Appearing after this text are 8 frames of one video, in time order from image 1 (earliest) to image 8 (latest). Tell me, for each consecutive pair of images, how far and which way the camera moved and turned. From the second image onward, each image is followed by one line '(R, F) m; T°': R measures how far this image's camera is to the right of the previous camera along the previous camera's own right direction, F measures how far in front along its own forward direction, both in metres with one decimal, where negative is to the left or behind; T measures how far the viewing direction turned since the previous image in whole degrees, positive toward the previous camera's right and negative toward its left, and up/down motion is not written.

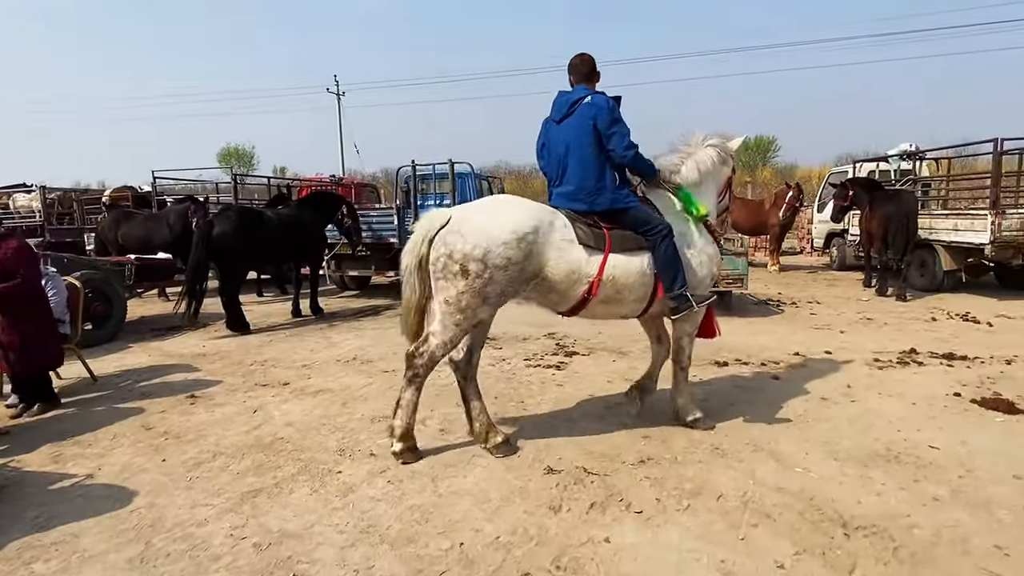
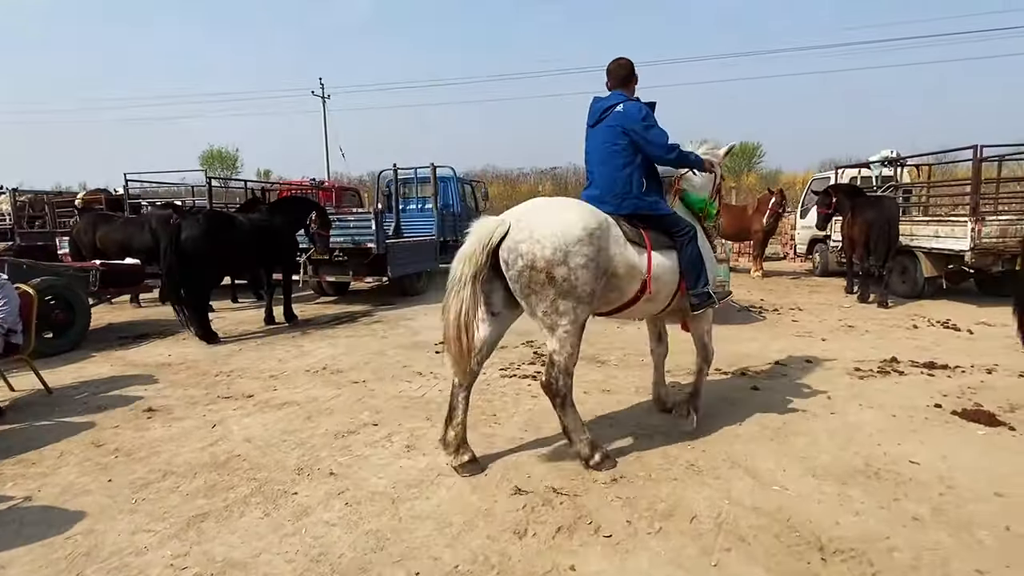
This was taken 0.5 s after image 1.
(+0.1, +0.2) m; +1°
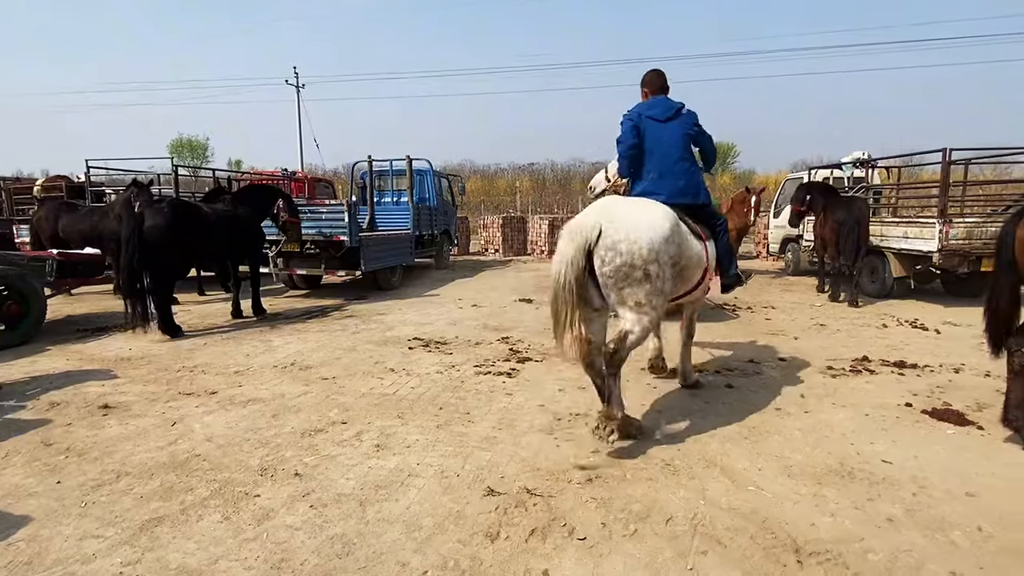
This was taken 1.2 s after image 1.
(0.0, +0.1) m; +2°
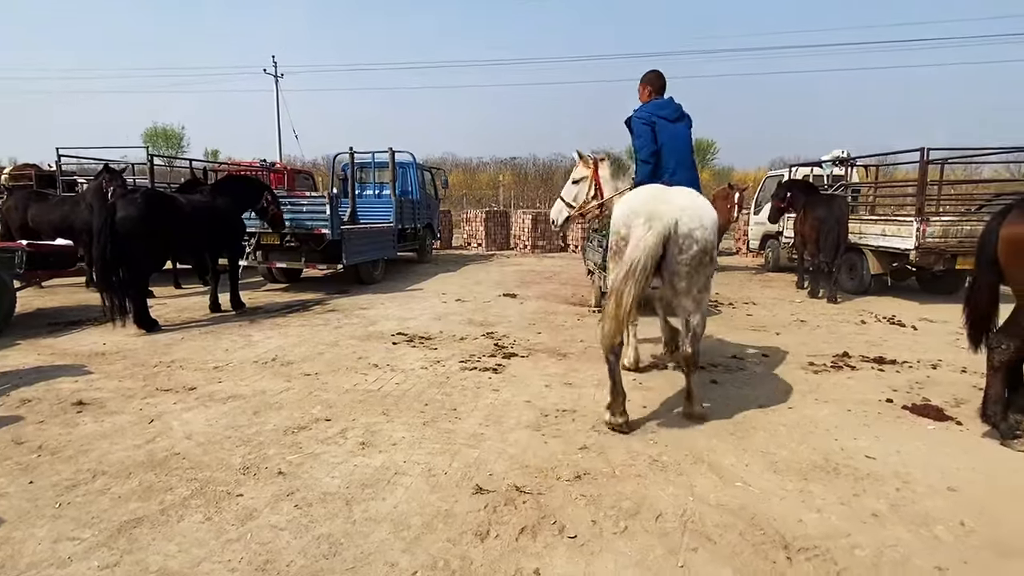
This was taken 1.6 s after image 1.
(-0.1, 0.0) m; +2°
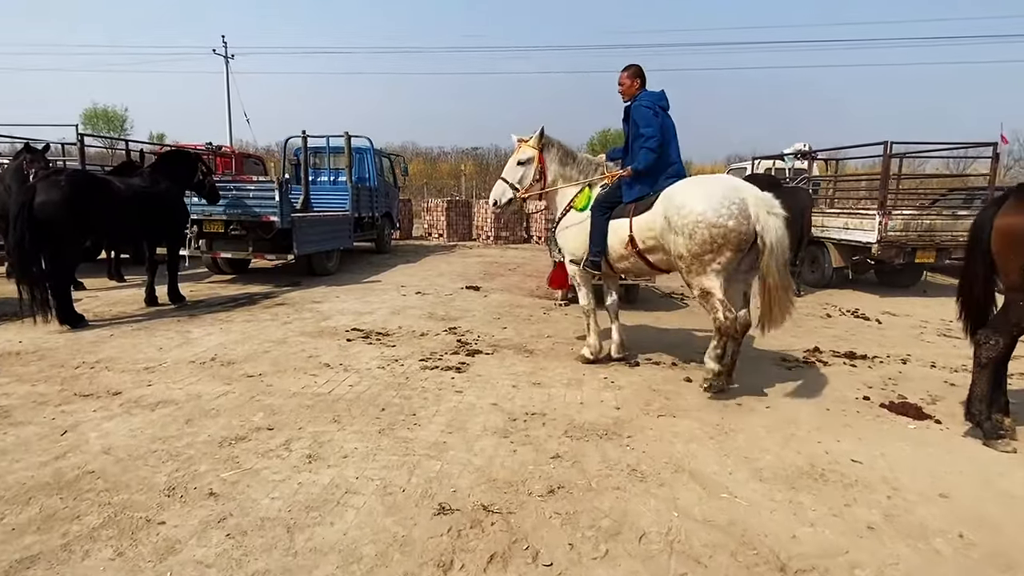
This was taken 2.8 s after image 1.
(0.0, +0.4) m; +4°
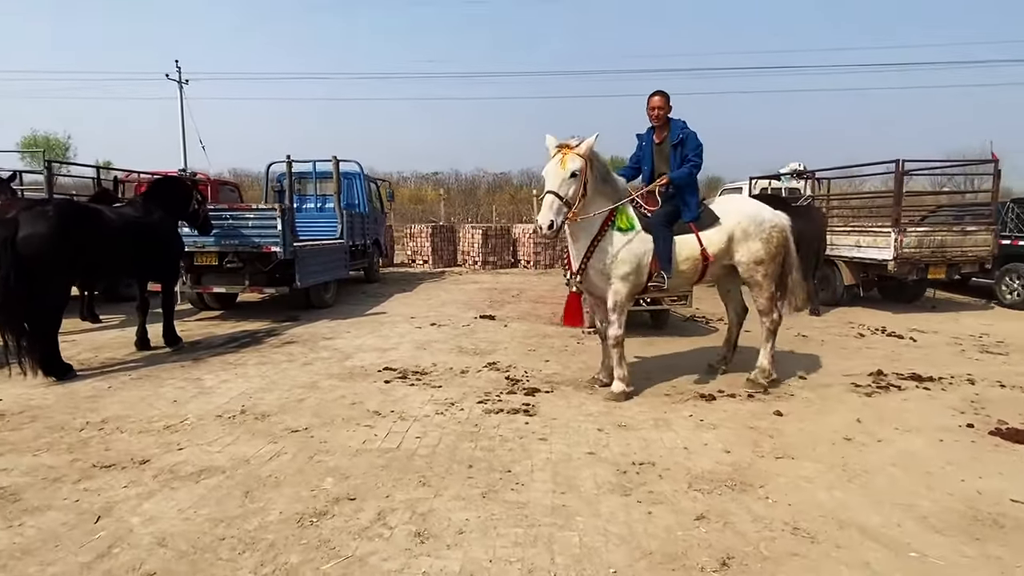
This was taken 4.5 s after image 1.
(-1.0, +0.5) m; +4°
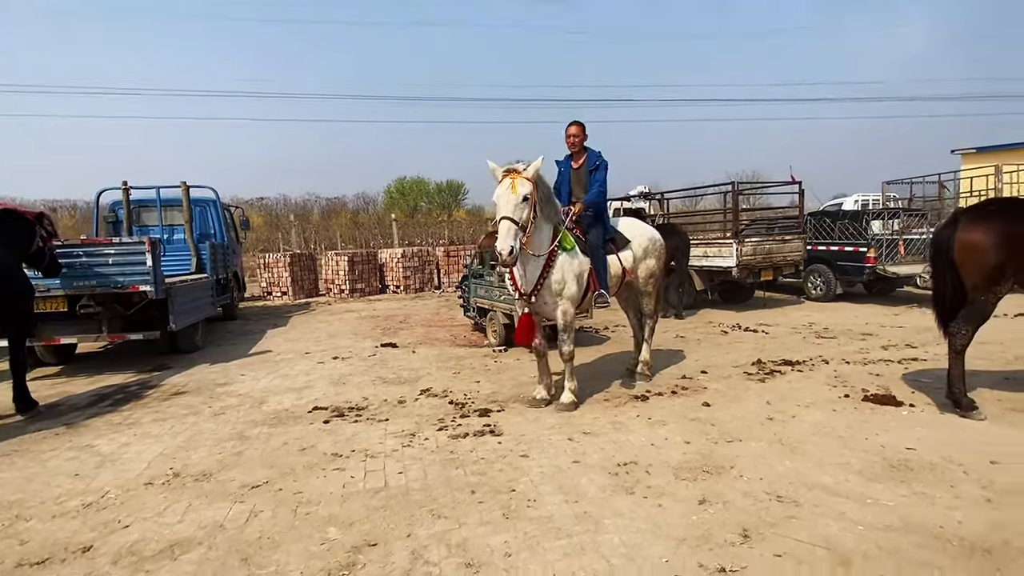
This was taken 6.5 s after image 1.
(-1.1, 0.0) m; +16°
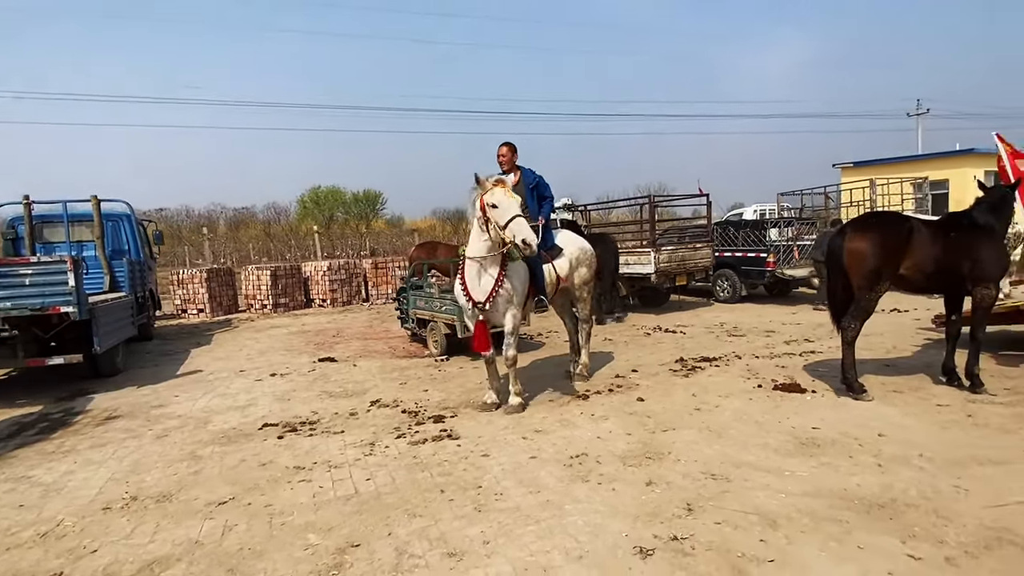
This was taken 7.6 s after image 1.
(-0.3, -0.3) m; +8°
